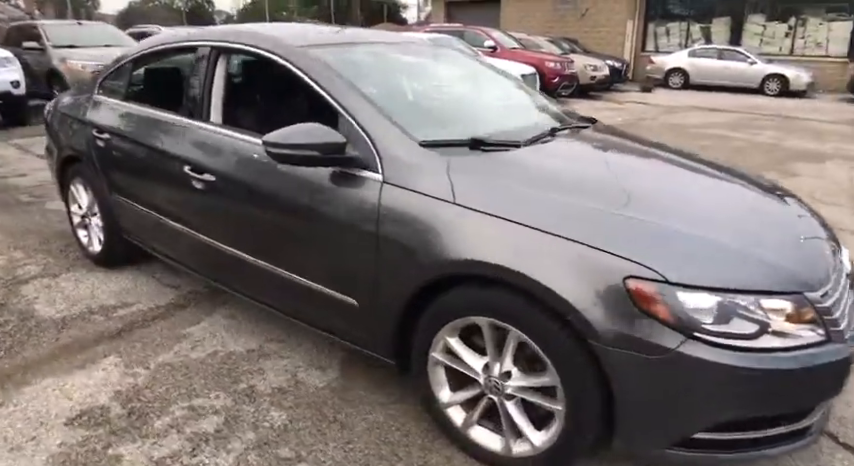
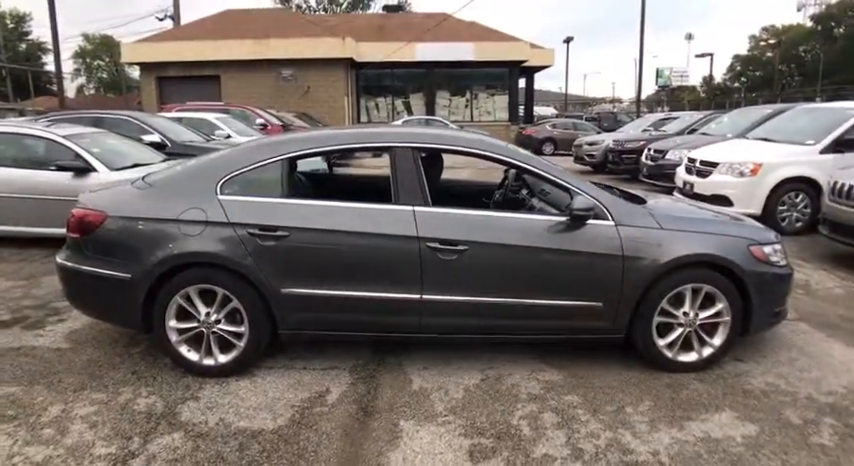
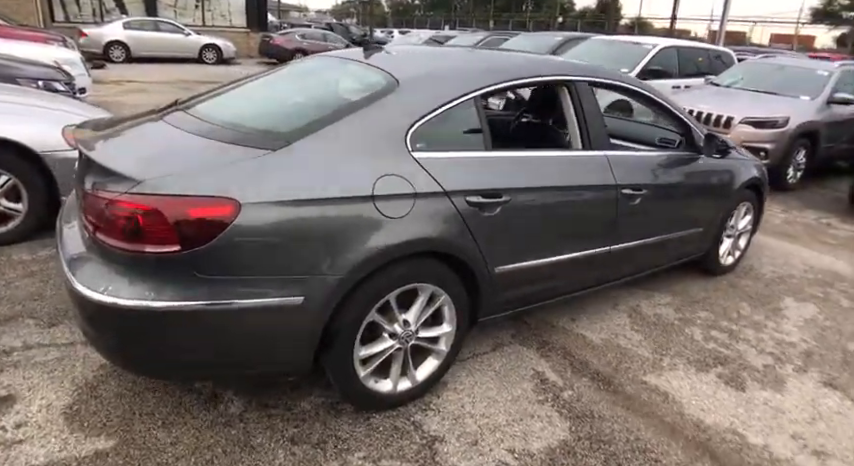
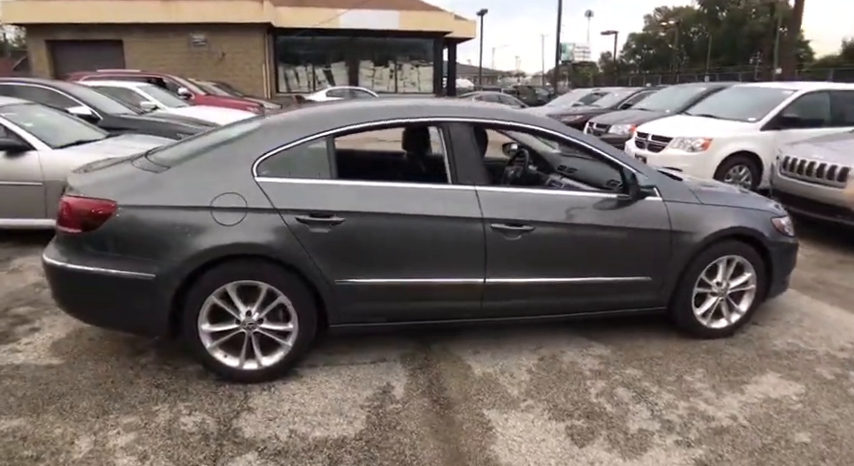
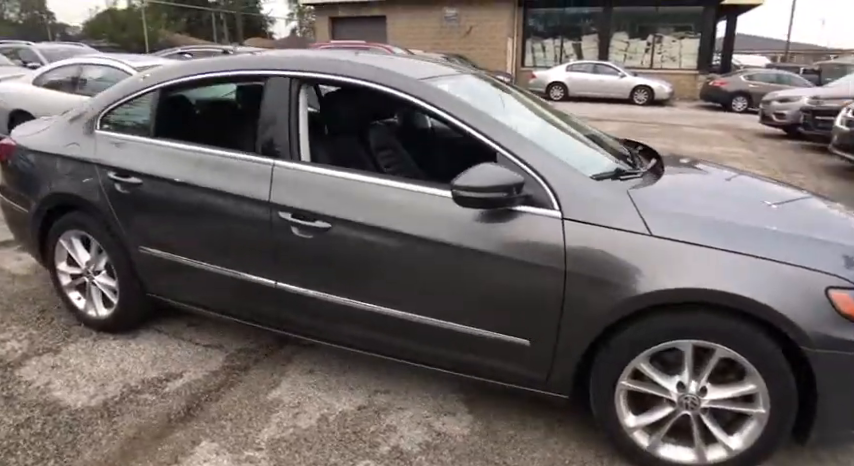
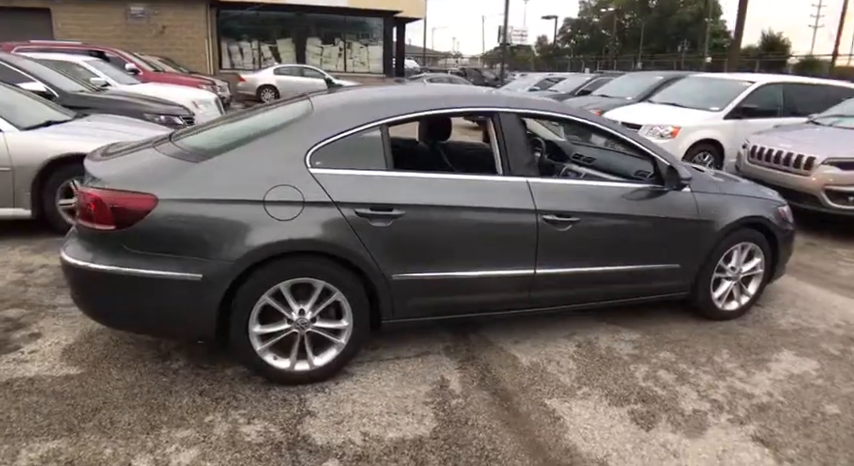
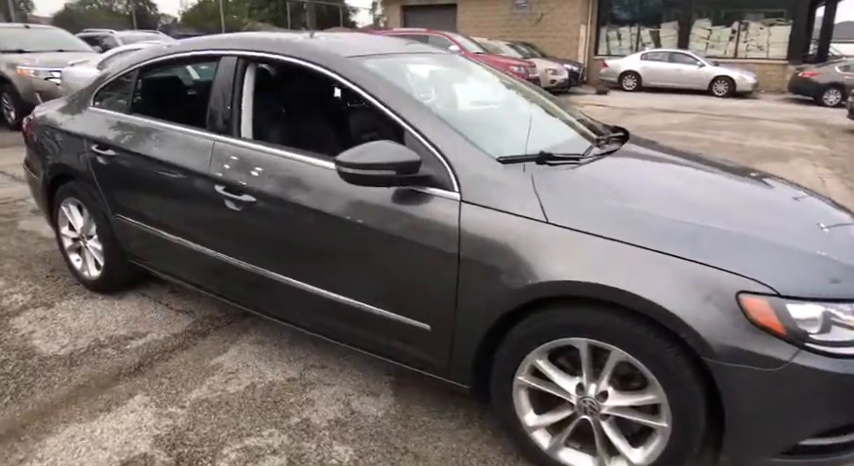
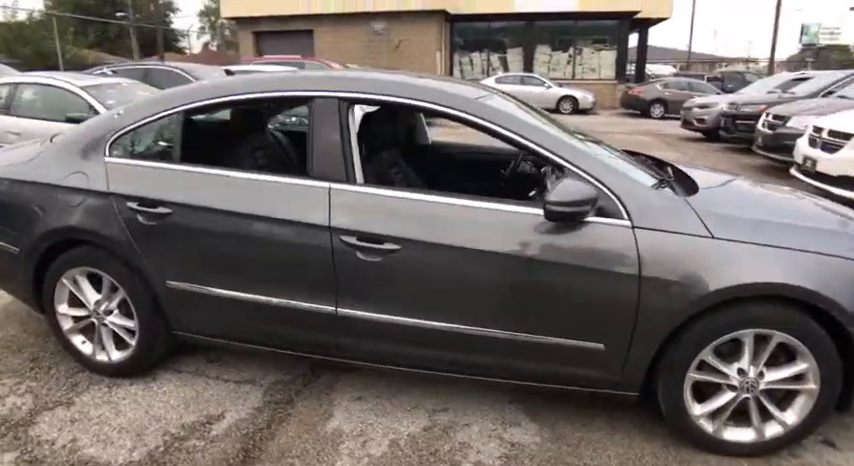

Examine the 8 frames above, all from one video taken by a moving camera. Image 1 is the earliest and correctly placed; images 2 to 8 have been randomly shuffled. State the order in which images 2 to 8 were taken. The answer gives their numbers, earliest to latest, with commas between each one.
7, 5, 8, 2, 4, 6, 3
